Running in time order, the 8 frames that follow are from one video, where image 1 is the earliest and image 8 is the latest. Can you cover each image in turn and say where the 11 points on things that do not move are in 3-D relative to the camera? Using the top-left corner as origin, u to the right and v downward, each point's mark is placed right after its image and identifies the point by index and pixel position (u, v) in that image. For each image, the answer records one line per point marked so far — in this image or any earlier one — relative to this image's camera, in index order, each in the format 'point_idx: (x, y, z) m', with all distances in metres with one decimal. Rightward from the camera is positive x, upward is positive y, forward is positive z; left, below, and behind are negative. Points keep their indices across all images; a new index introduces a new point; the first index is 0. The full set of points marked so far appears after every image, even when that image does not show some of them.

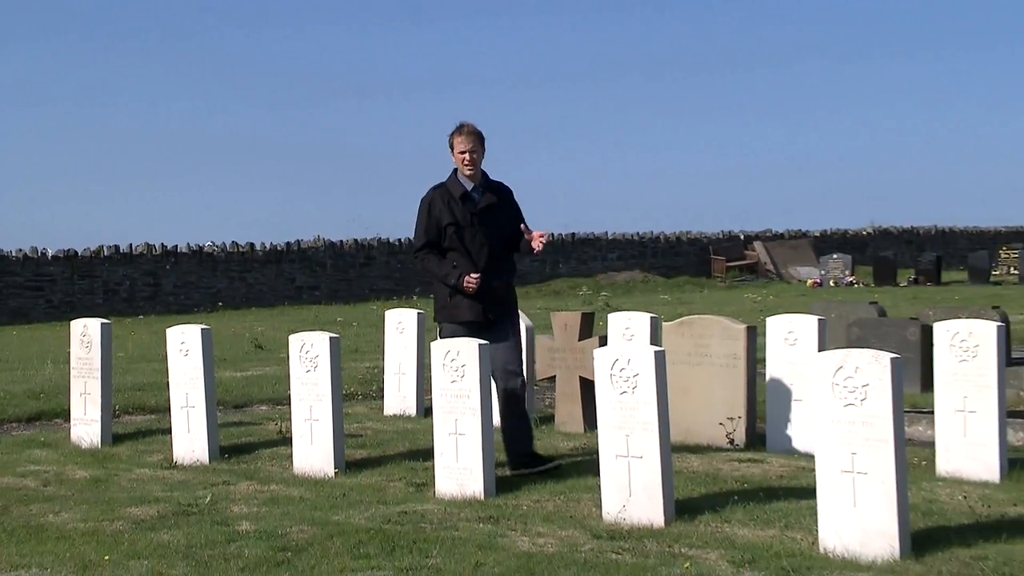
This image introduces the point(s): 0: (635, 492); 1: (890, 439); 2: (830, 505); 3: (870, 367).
0: (+0.9, -1.5, +5.8) m
1: (+2.7, -1.1, +5.3) m
2: (+2.3, -1.6, +5.6) m
3: (+2.5, -0.5, +5.4) m
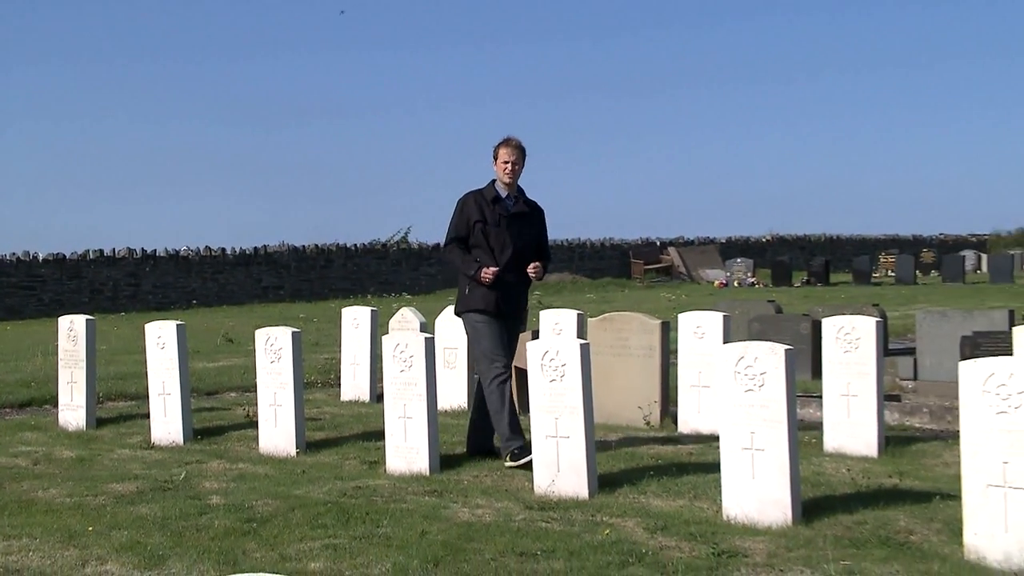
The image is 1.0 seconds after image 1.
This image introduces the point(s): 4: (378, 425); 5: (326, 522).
0: (+0.4, -1.5, +6.6) m
1: (+2.2, -1.1, +6.2) m
2: (+1.8, -1.6, +6.4) m
3: (+2.1, -0.5, +6.3) m
4: (-1.3, -1.4, +8.2) m
5: (-1.4, -1.7, +5.8) m
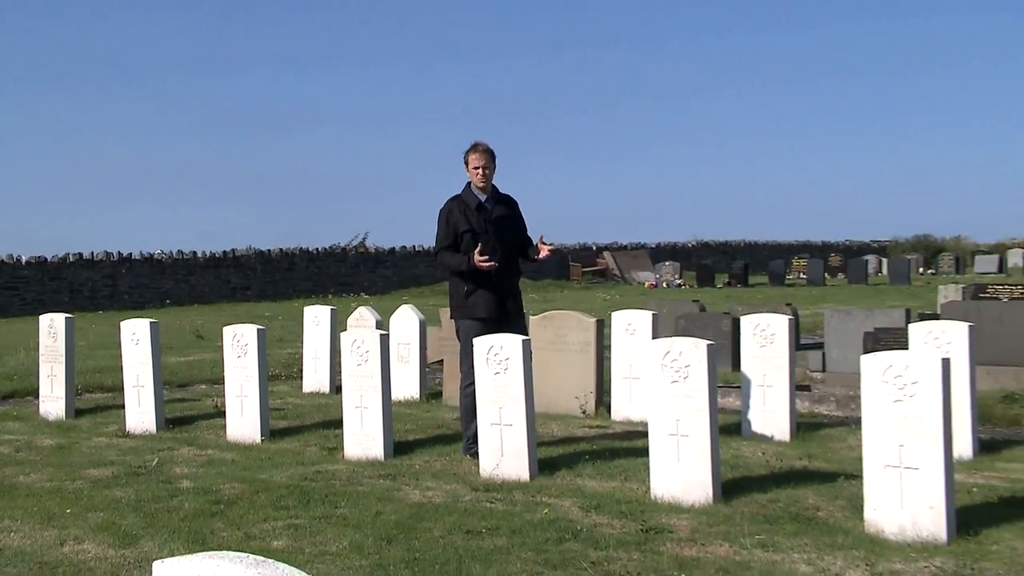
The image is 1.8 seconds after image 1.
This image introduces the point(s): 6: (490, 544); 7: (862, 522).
0: (-0.1, -1.5, +7.2) m
1: (+1.7, -1.1, +7.0) m
2: (+1.4, -1.6, +7.2) m
3: (+1.6, -0.6, +7.0) m
4: (-1.9, -1.4, +8.7) m
5: (-1.8, -1.7, +6.3) m
6: (-0.2, -2.0, +5.9) m
7: (+3.0, -2.0, +6.5) m
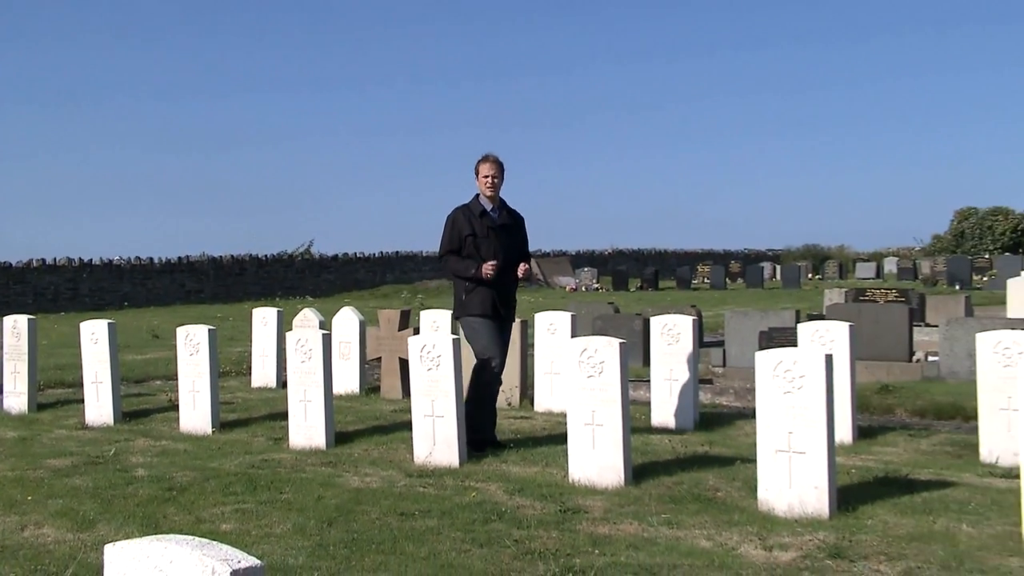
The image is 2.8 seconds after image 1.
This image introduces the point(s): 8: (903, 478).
0: (-0.8, -1.6, +7.9) m
1: (+1.1, -1.1, +7.8) m
2: (+0.7, -1.7, +8.0) m
3: (+0.9, -0.6, +7.8) m
4: (-2.7, -1.4, +9.2) m
5: (-2.4, -1.8, +6.8) m
6: (-0.8, -2.0, +6.6) m
7: (+2.4, -2.1, +7.5) m
8: (+4.3, -2.1, +8.5) m
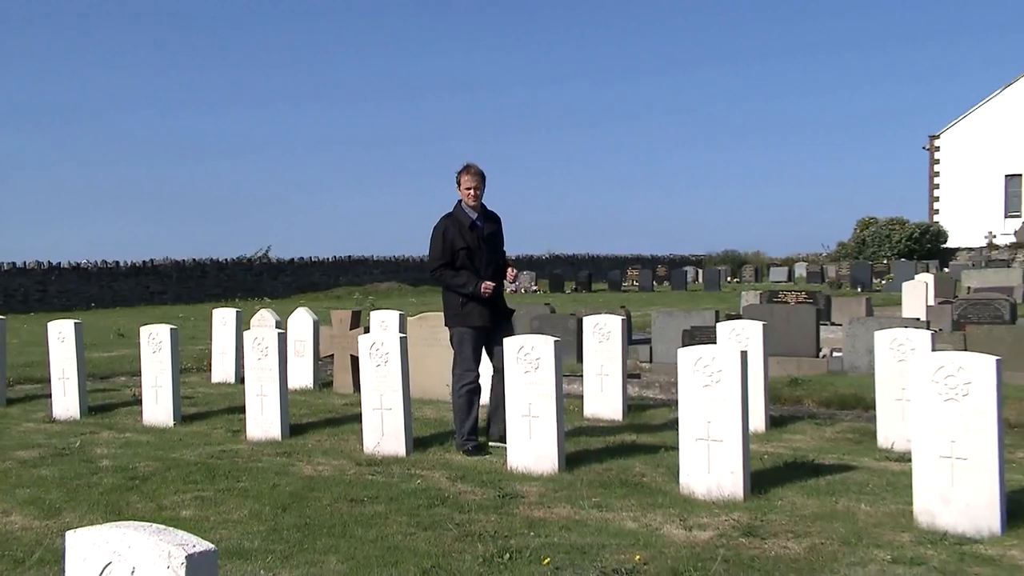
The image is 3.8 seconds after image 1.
0: (-1.4, -1.6, +8.5) m
1: (+0.4, -1.2, +8.5) m
2: (0.0, -1.7, +8.7) m
3: (+0.3, -0.6, +8.5) m
4: (-3.4, -1.4, +9.6) m
5: (-3.0, -1.8, +7.2) m
6: (-1.3, -2.0, +7.1) m
7: (+1.8, -2.1, +8.3) m
8: (+3.6, -2.1, +9.5) m
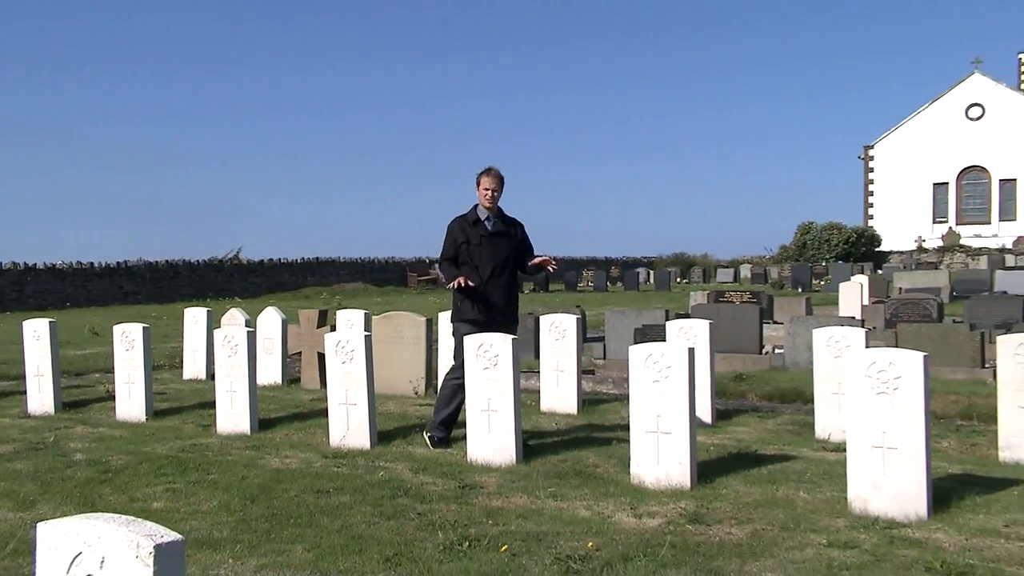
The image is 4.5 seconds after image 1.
0: (-1.8, -1.6, +8.8) m
1: (0.0, -1.2, +9.0) m
2: (-0.4, -1.7, +9.1) m
3: (-0.1, -0.6, +8.9) m
4: (-3.9, -1.4, +9.9) m
5: (-3.3, -1.8, +7.5) m
6: (-1.7, -2.1, +7.5) m
7: (+1.3, -2.1, +8.9) m
8: (+3.1, -2.1, +10.1) m
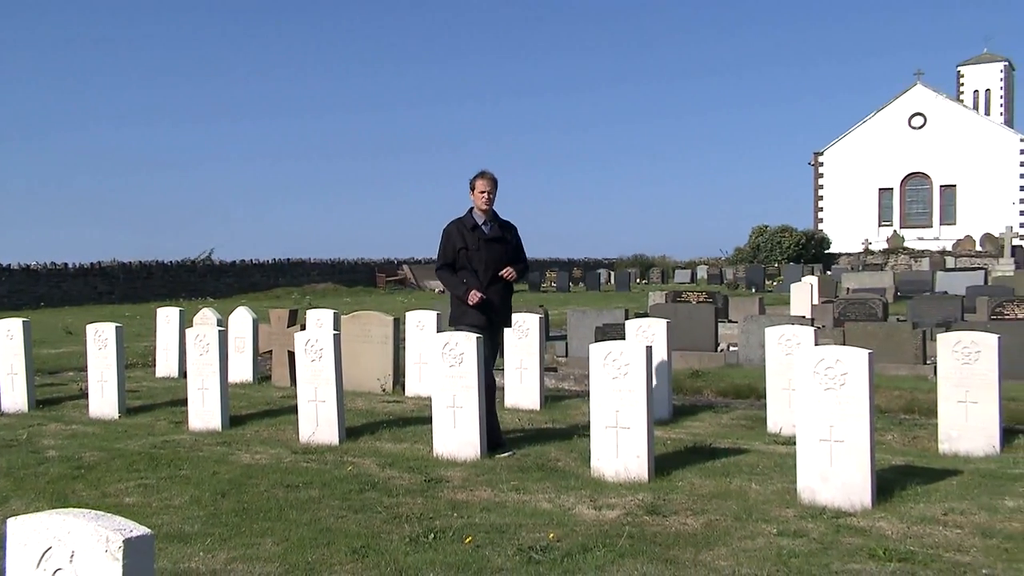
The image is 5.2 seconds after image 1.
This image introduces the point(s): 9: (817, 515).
0: (-2.3, -1.6, +9.1) m
1: (-0.4, -1.2, +9.3) m
2: (-0.9, -1.7, +9.4) m
3: (-0.6, -0.6, +9.2) m
4: (-4.4, -1.4, +10.0) m
5: (-3.7, -1.8, +7.7) m
6: (-2.0, -2.1, +7.7) m
7: (+0.9, -2.1, +9.2) m
8: (+2.6, -2.2, +10.6) m
9: (+3.0, -2.2, +7.6) m
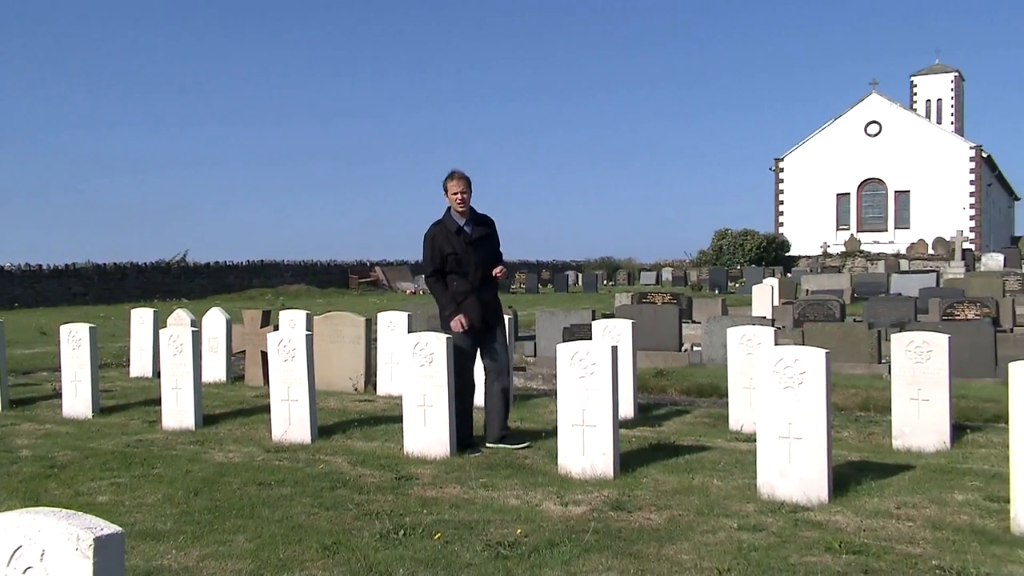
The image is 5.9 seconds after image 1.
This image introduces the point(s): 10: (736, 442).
0: (-2.6, -1.6, +9.2) m
1: (-0.8, -1.2, +9.5) m
2: (-1.2, -1.7, +9.6) m
3: (-0.9, -0.7, +9.5) m
4: (-4.8, -1.4, +10.1) m
5: (-4.0, -1.8, +7.8) m
6: (-2.3, -2.1, +7.9) m
7: (+0.5, -2.2, +9.5) m
8: (+2.2, -2.2, +10.9) m
9: (+2.6, -2.2, +7.9) m
10: (+3.2, -2.2, +11.1) m
